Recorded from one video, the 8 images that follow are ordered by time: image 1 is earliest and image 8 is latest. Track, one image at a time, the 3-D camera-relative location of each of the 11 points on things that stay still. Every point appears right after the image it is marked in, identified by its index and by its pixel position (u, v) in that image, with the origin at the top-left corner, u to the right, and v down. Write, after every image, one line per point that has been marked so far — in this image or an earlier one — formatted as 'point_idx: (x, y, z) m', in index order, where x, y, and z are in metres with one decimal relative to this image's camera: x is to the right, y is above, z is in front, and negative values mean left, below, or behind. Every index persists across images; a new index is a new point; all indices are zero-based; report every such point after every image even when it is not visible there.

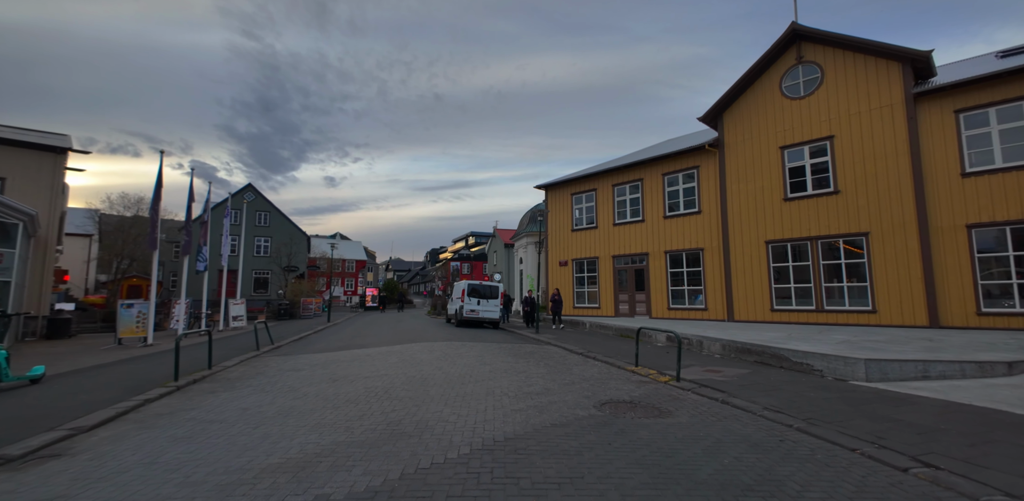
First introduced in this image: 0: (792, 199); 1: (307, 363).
0: (+11.4, +2.1, +17.1) m
1: (-4.9, -2.7, +10.0) m
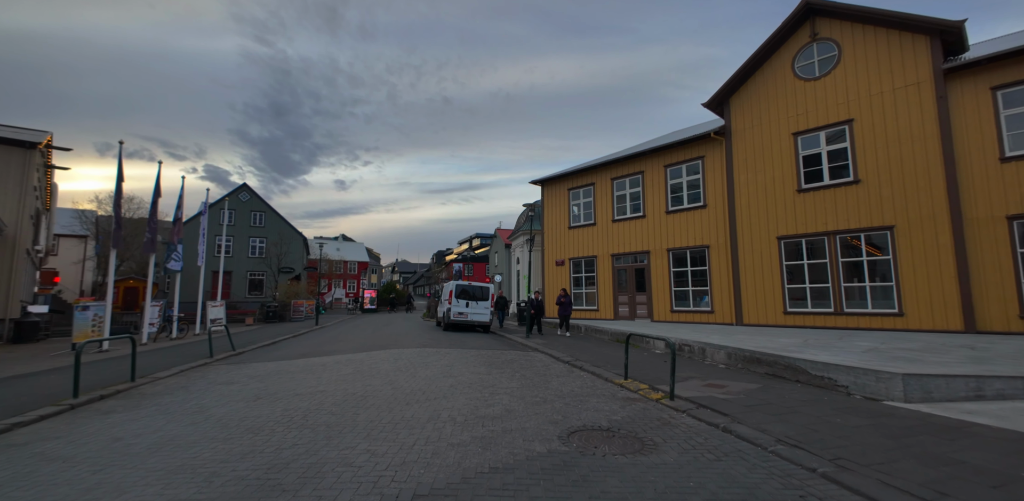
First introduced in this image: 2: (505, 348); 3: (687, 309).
0: (+10.9, +2.2, +15.5) m
1: (-5.5, -2.6, +8.8) m
2: (-0.2, -3.1, +13.2) m
3: (+7.6, -2.6, +18.2) m
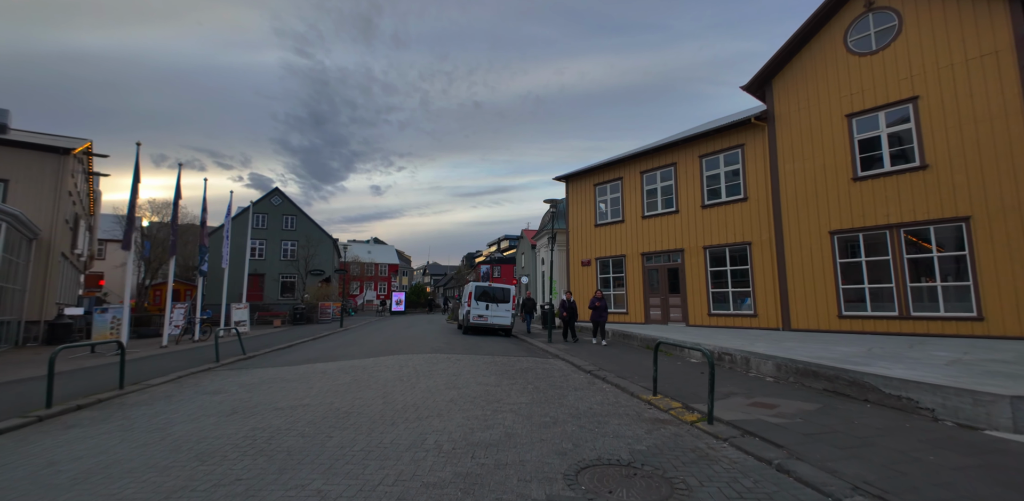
0: (+11.5, +2.4, +13.8) m
1: (-5.3, -2.6, +8.2) m
2: (+0.4, -3.0, +12.2) m
3: (+8.5, -2.5, +16.6) m
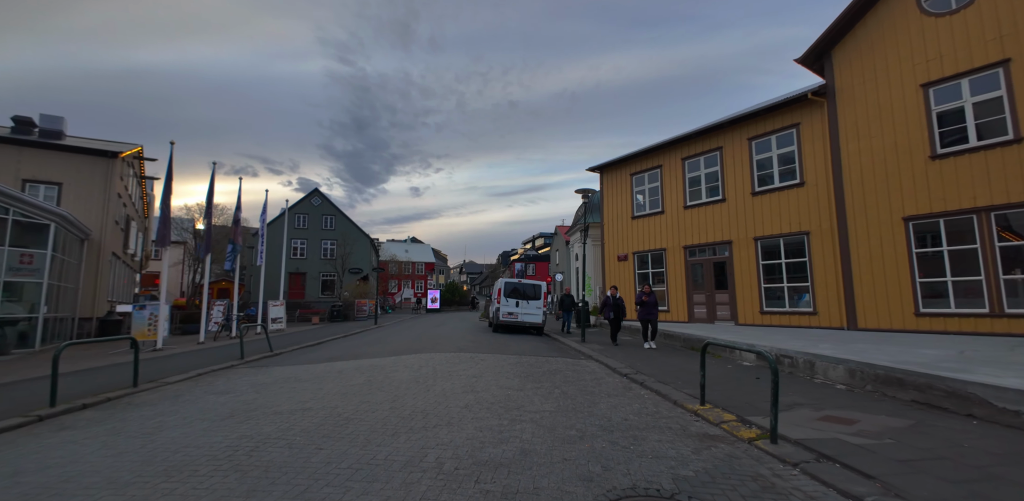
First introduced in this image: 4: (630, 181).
0: (+12.4, +2.7, +11.9) m
1: (-4.8, -2.4, +7.8) m
2: (+1.2, -2.8, +11.4) m
3: (+9.7, -2.1, +15.0) m
4: (+5.7, +3.4, +19.9) m
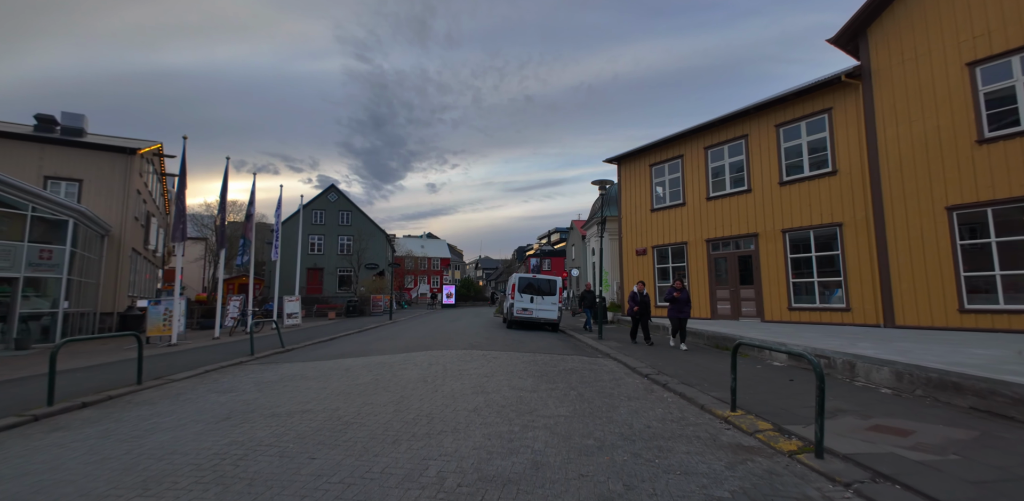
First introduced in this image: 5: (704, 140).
0: (+12.7, +2.9, +11.0) m
1: (-4.6, -2.3, +7.6) m
2: (+1.5, -2.6, +10.9) m
3: (+10.2, -1.9, +14.2) m
4: (+6.3, +3.6, +19.2) m
5: (+8.0, +4.6, +17.3) m
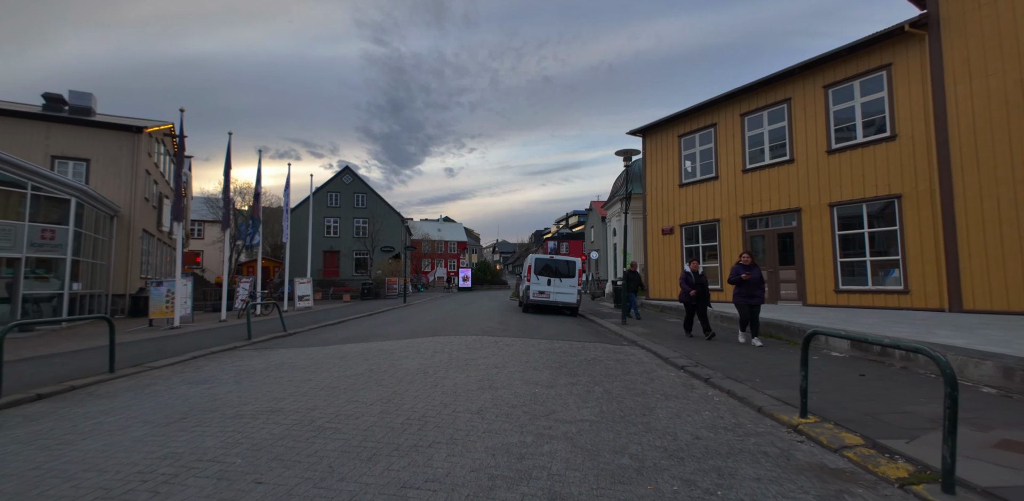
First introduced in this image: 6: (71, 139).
0: (+13.1, +3.5, +9.2) m
1: (-4.3, -1.9, +6.8) m
2: (+1.9, -2.0, +9.9) m
3: (+10.7, -1.2, +12.8) m
4: (+7.0, +4.5, +17.6) m
5: (+8.6, +5.4, +15.7) m
6: (-20.4, +5.1, +19.4) m
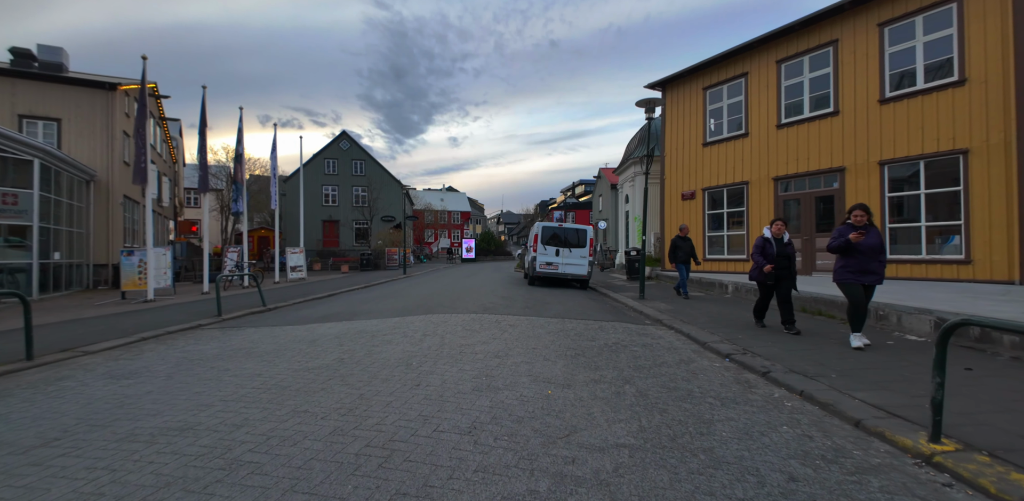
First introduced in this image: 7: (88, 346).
0: (+13.2, +4.2, +7.4) m
1: (-4.3, -1.4, +5.6) m
2: (+2.0, -1.3, +8.6) m
3: (+10.8, -0.2, +11.3) m
4: (+7.2, +5.8, +15.8) m
5: (+8.7, +6.5, +13.8) m
6: (-20.2, +6.5, +17.9) m
7: (-6.2, -1.4, +6.2) m
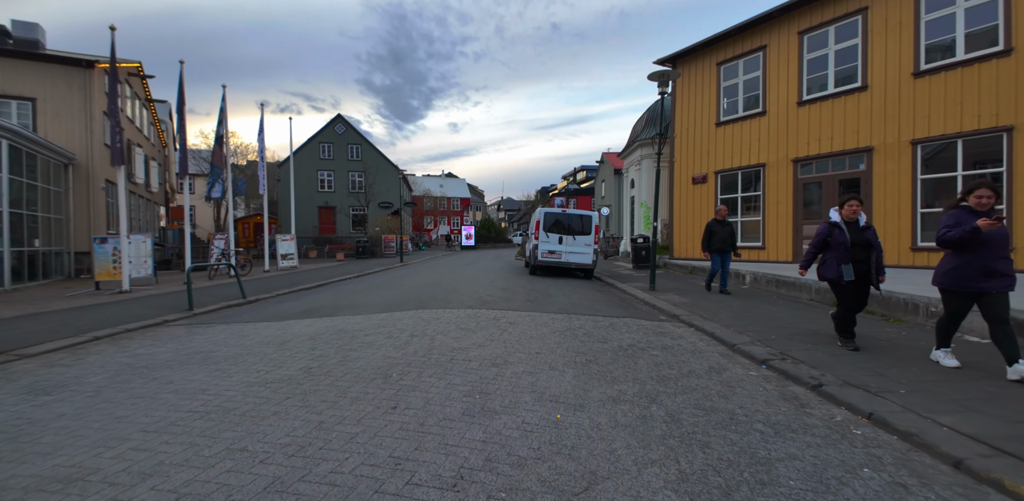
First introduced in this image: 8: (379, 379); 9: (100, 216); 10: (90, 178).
0: (+13.2, +4.4, +6.4) m
1: (-4.3, -1.2, +4.8) m
2: (+2.0, -1.1, +7.8) m
3: (+10.8, +0.1, +10.5) m
4: (+7.2, +6.3, +14.8) m
5: (+8.8, +6.9, +12.8) m
6: (-20.2, +7.0, +16.9) m
7: (-6.2, -1.2, +5.5) m
8: (-1.2, -1.2, +3.8) m
9: (-17.6, +1.5, +17.9) m
10: (-17.5, +2.9, +17.4) m
